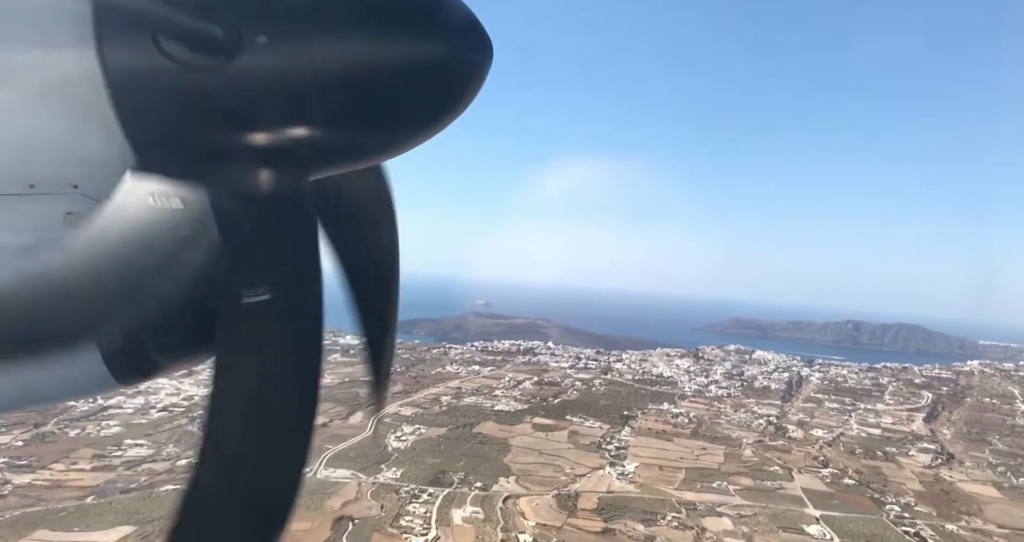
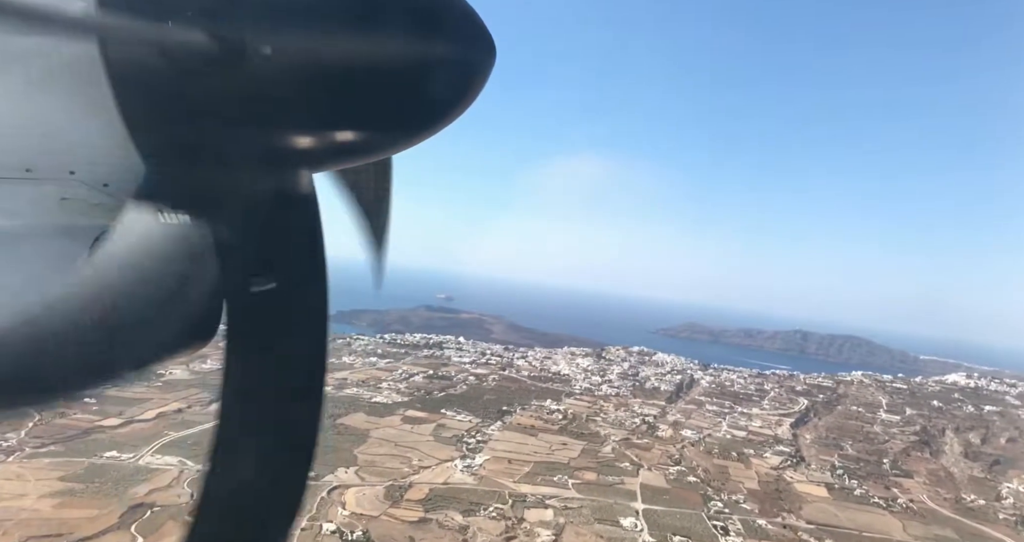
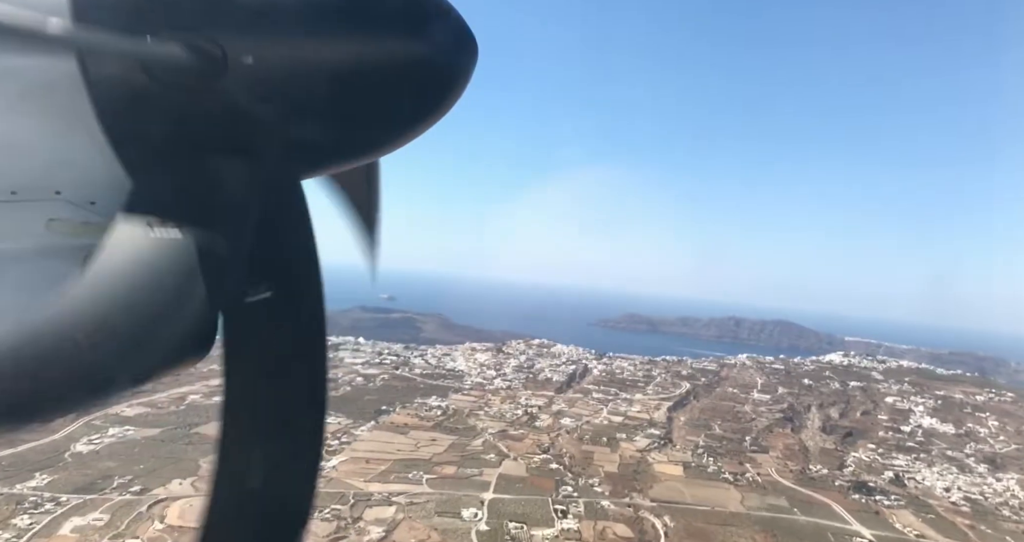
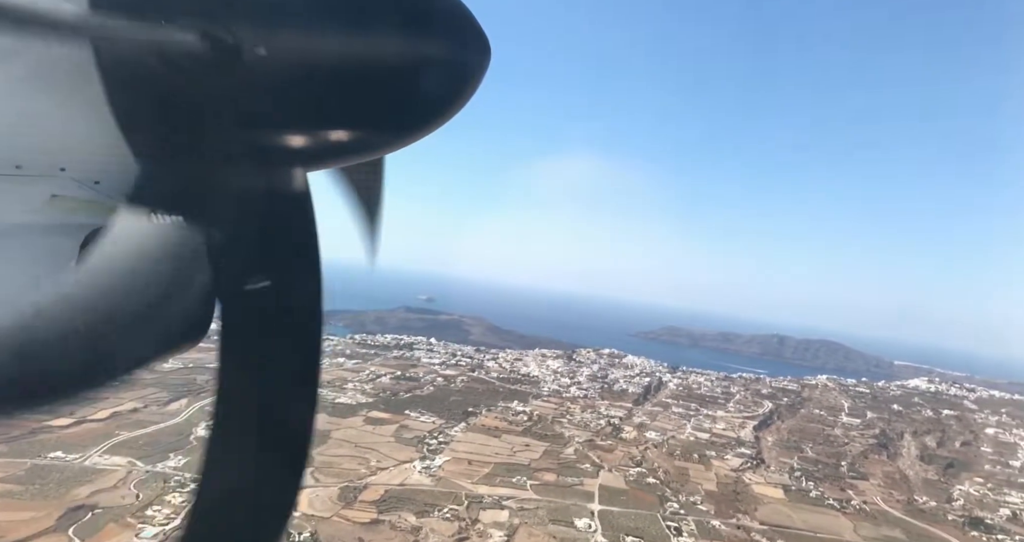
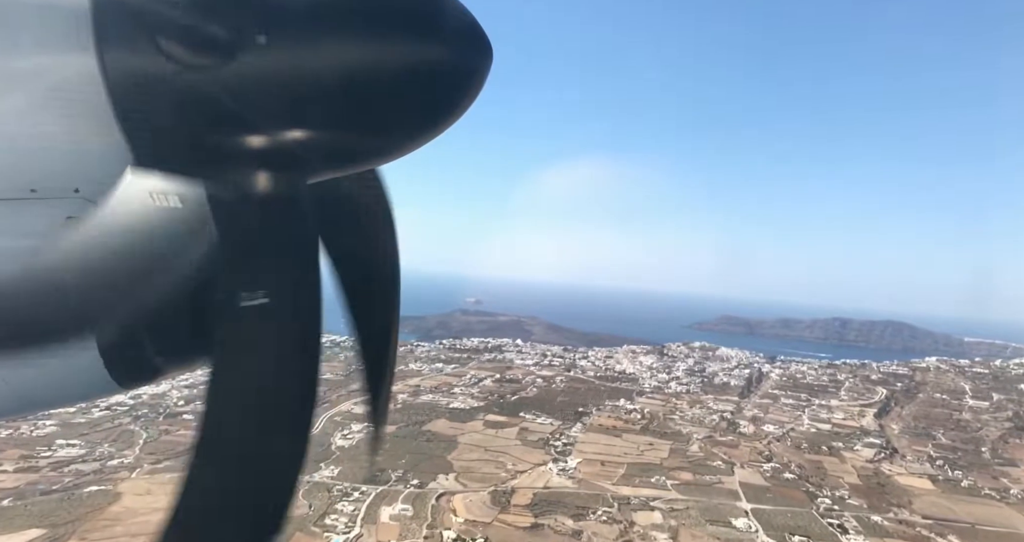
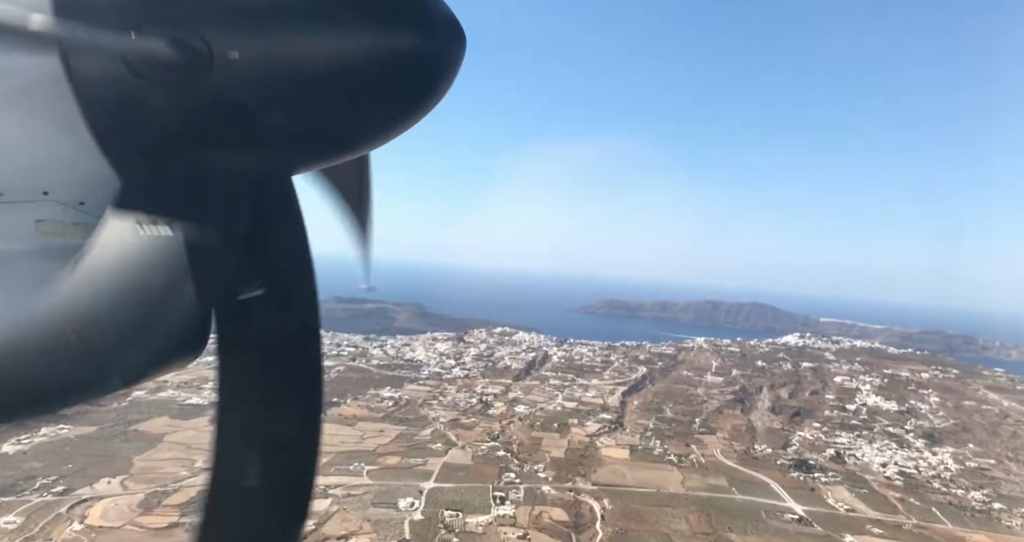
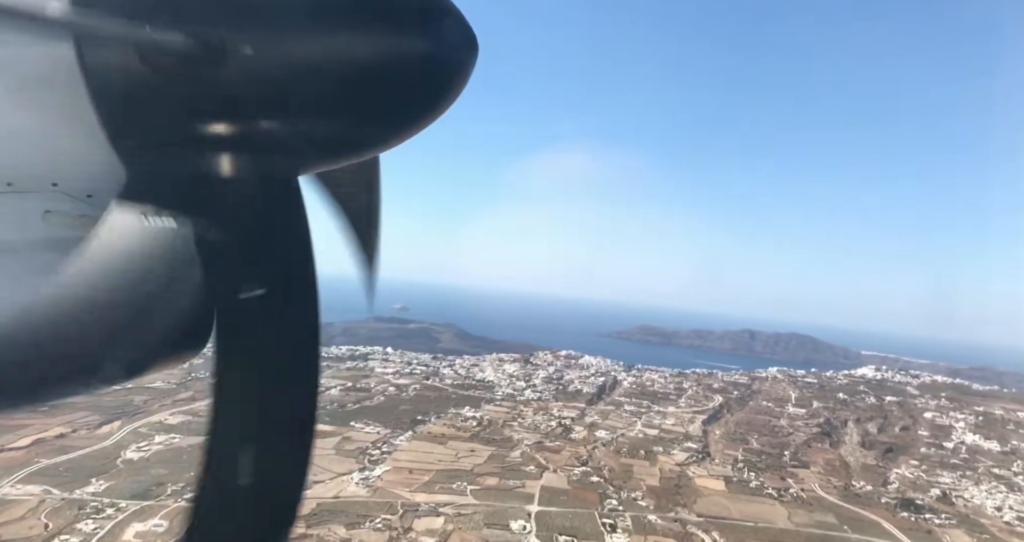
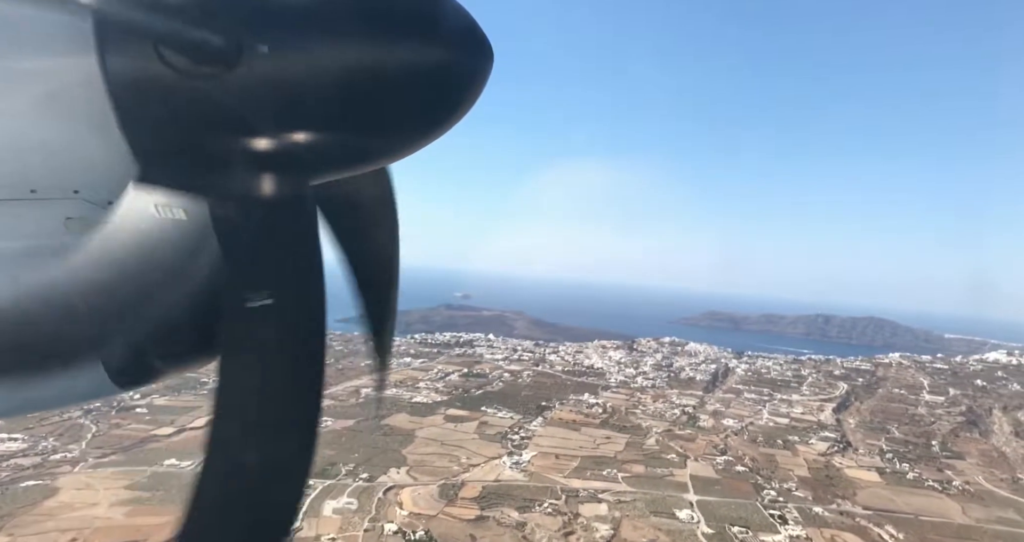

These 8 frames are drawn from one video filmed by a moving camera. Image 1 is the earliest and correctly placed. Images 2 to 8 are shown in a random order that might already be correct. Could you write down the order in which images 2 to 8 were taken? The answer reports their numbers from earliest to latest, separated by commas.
5, 8, 2, 4, 7, 3, 6
